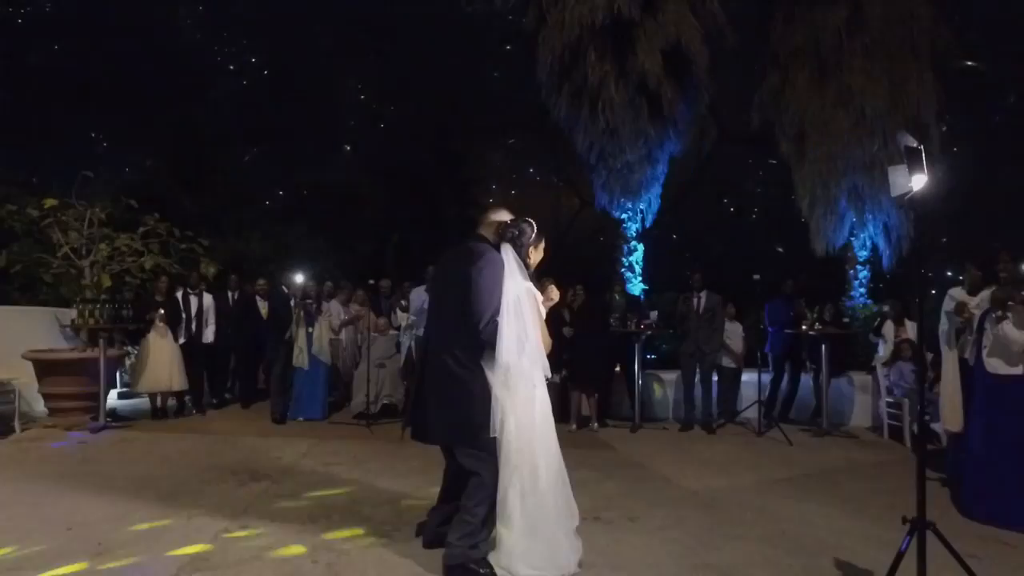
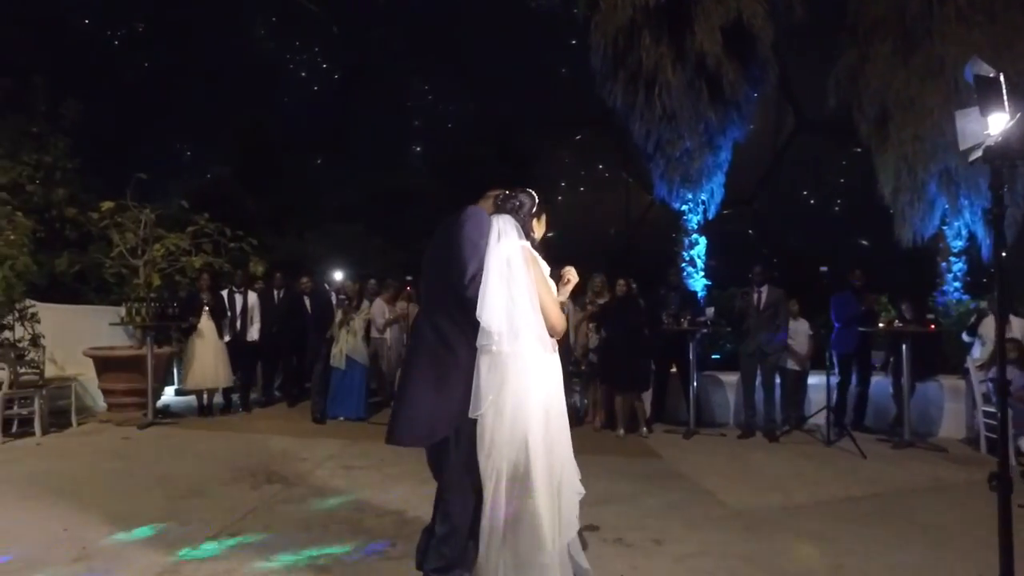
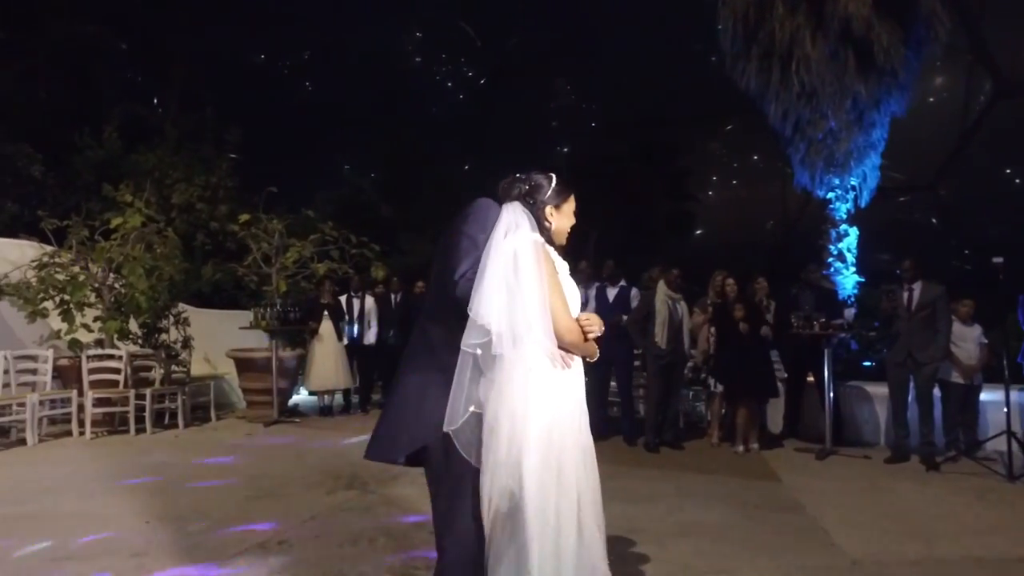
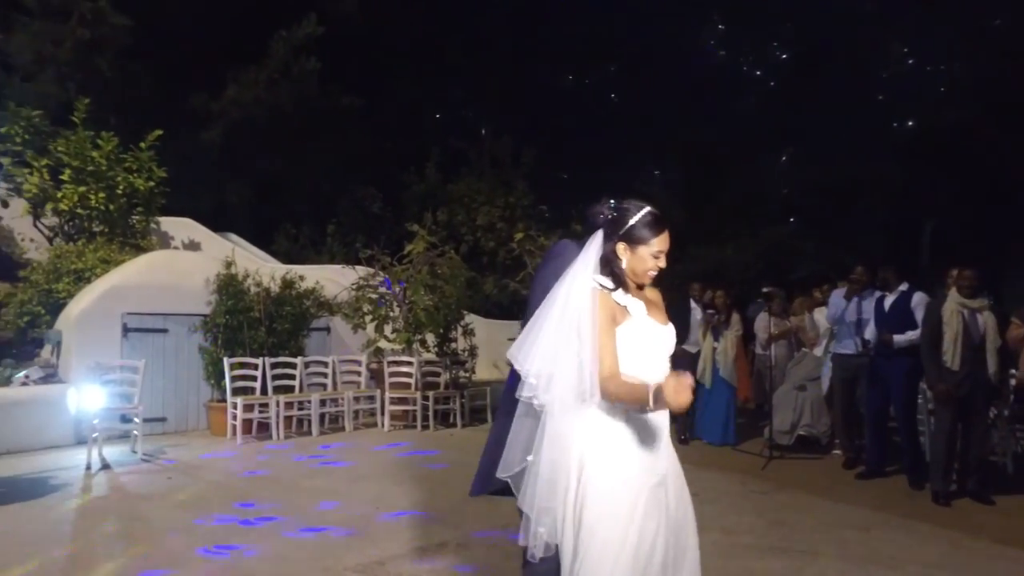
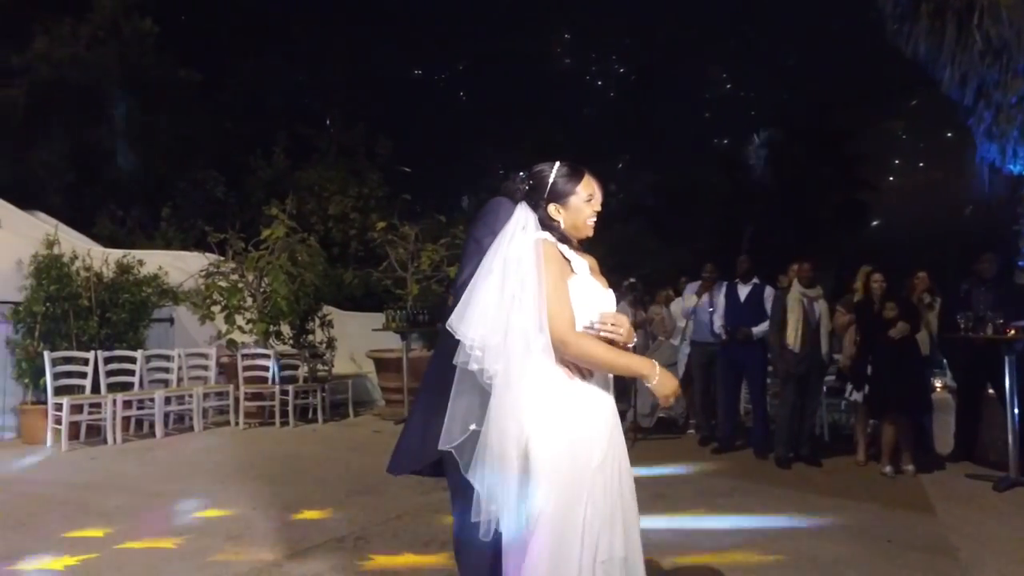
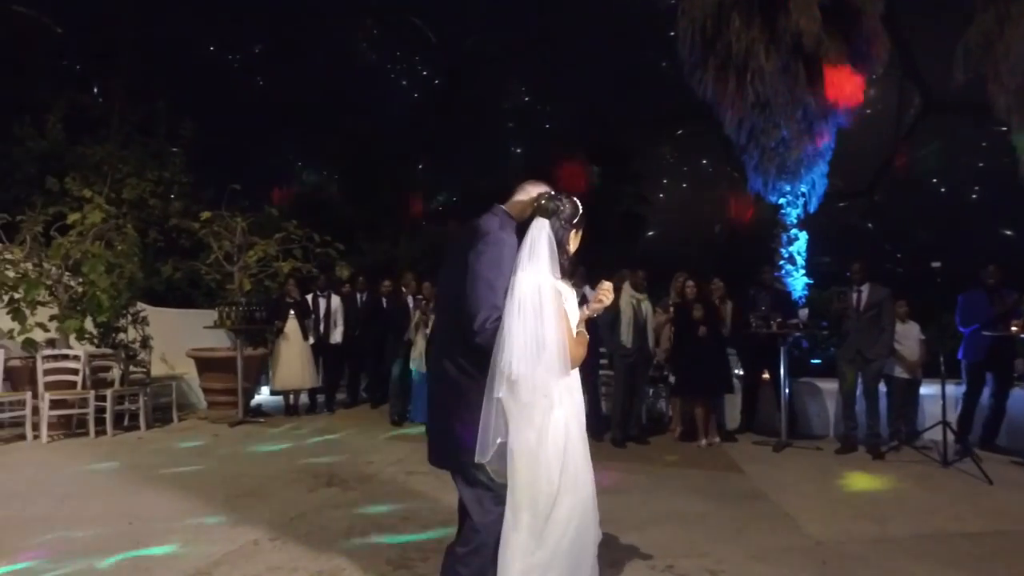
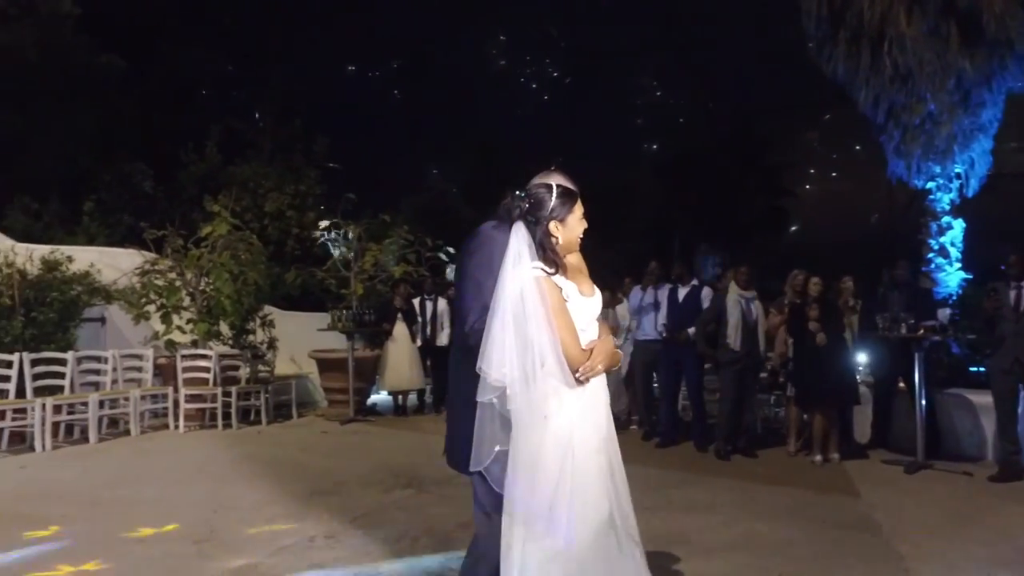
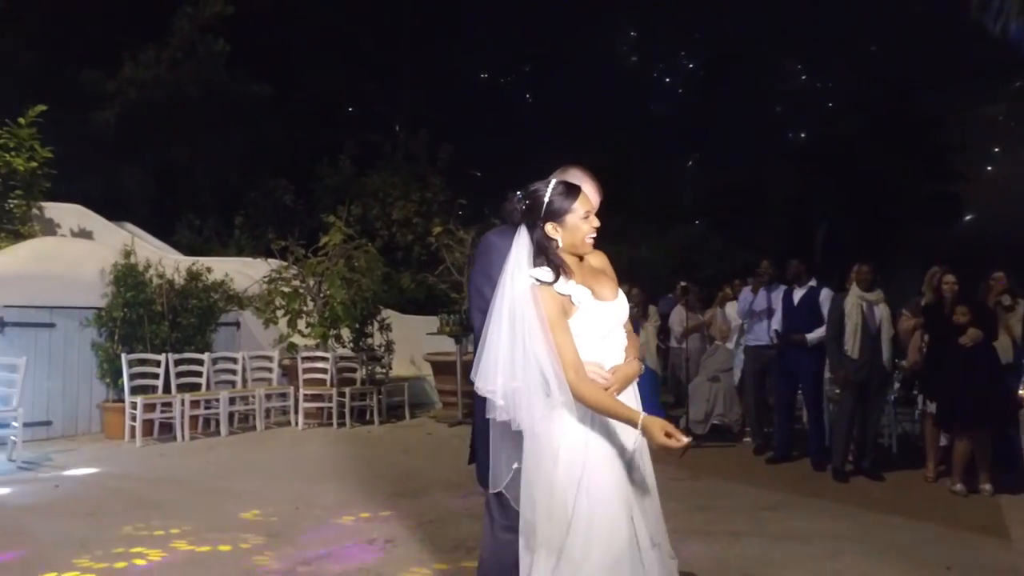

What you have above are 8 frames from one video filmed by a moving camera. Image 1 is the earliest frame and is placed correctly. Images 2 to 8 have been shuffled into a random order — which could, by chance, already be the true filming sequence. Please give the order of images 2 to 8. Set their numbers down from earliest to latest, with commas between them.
2, 6, 3, 7, 5, 8, 4
